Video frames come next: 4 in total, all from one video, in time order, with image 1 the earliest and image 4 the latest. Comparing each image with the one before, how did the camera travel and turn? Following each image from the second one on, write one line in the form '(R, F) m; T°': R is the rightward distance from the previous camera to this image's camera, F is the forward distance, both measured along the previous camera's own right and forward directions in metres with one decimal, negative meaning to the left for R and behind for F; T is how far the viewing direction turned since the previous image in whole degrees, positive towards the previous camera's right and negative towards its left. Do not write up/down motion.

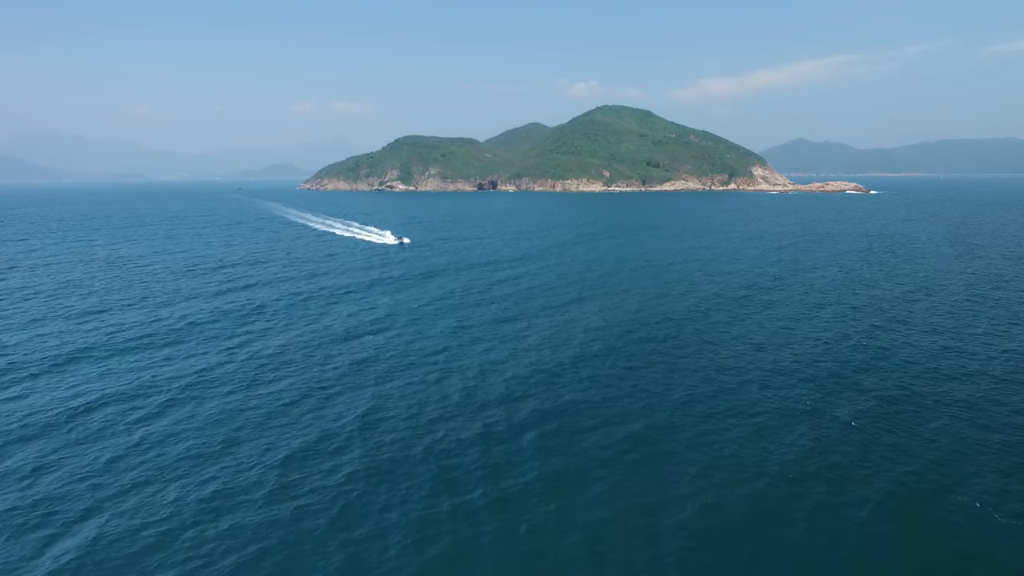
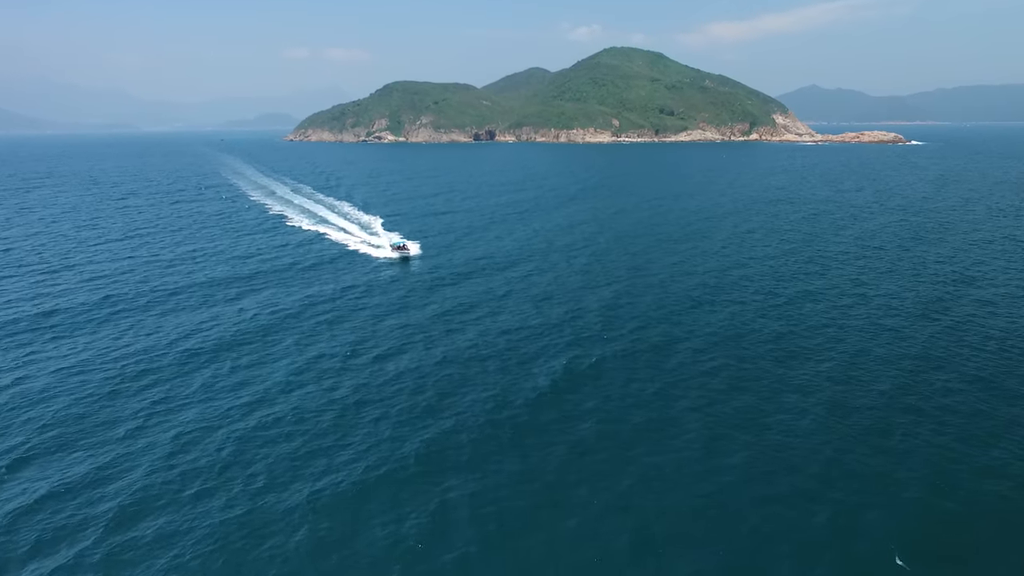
(+6.6, +48.3) m; 0°
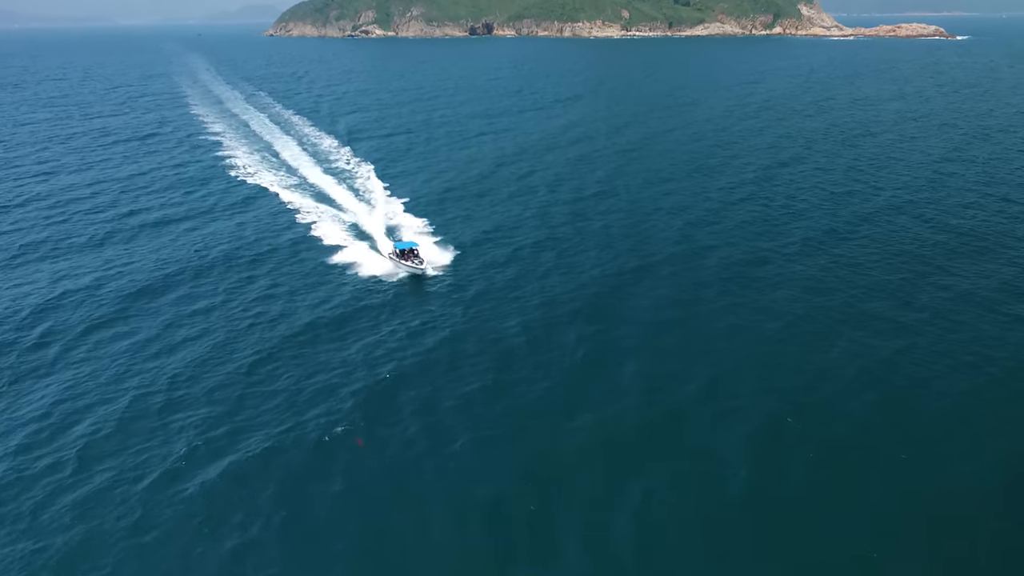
(+3.2, +26.1) m; 0°
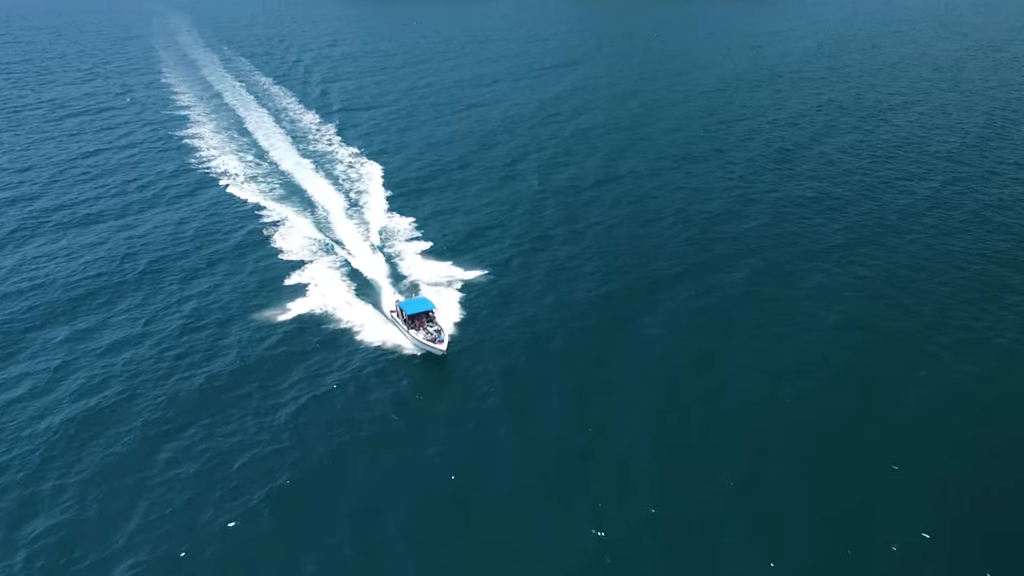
(+1.0, +9.5) m; 0°
